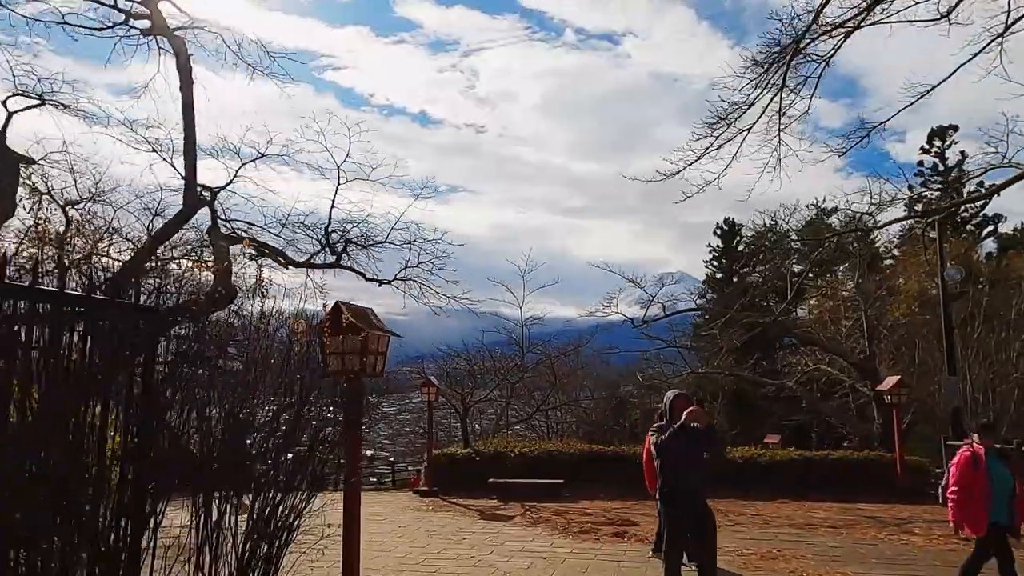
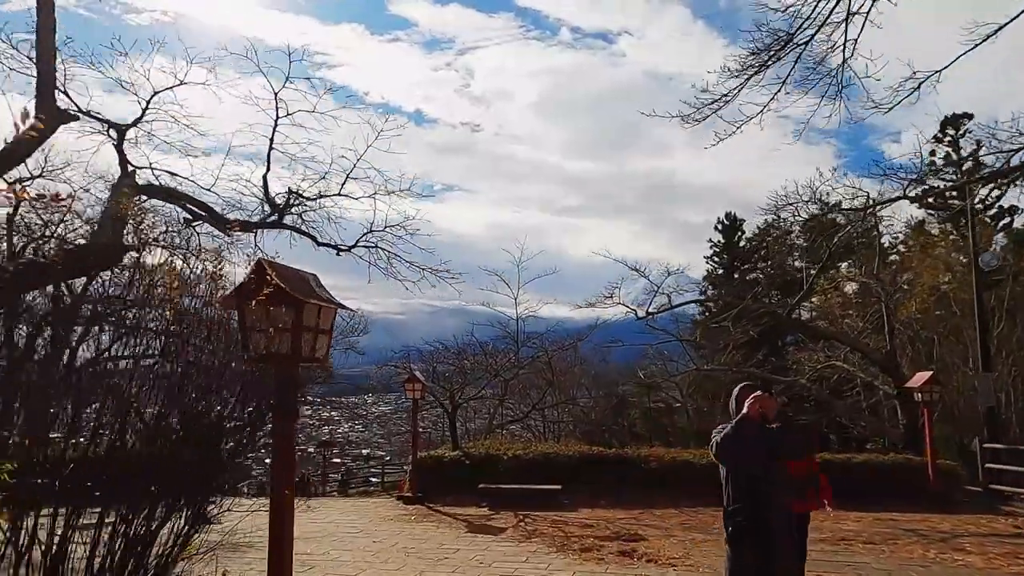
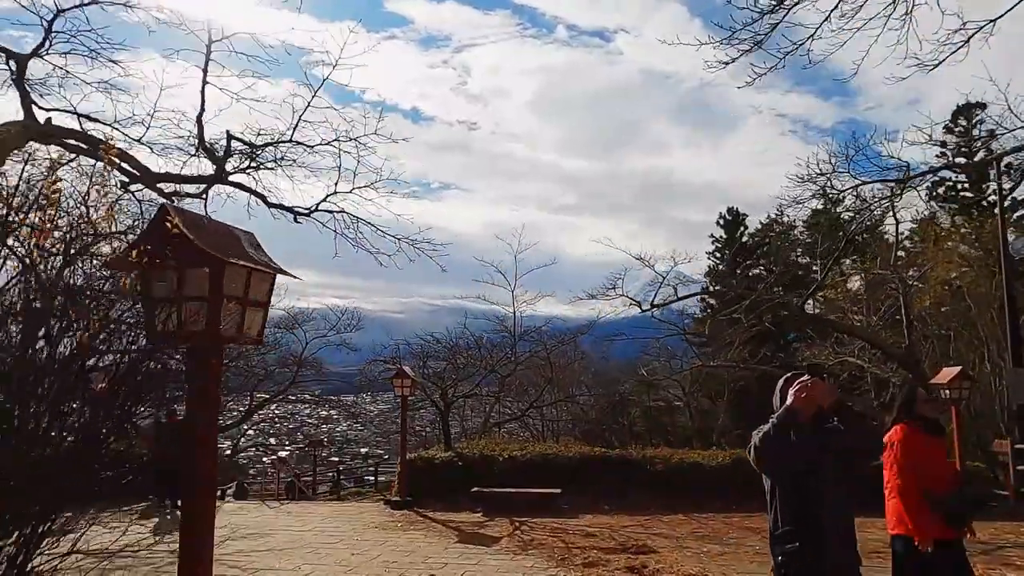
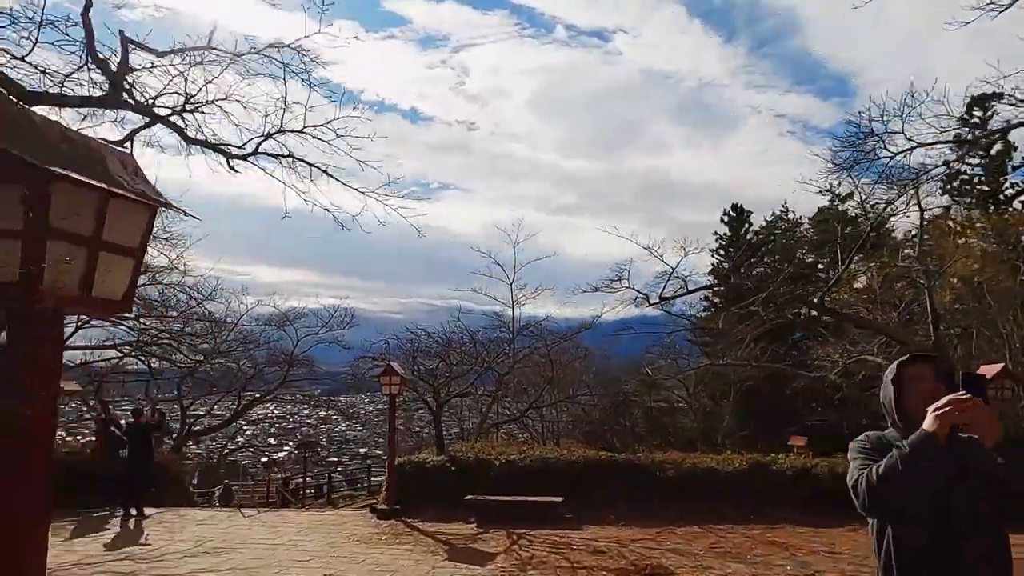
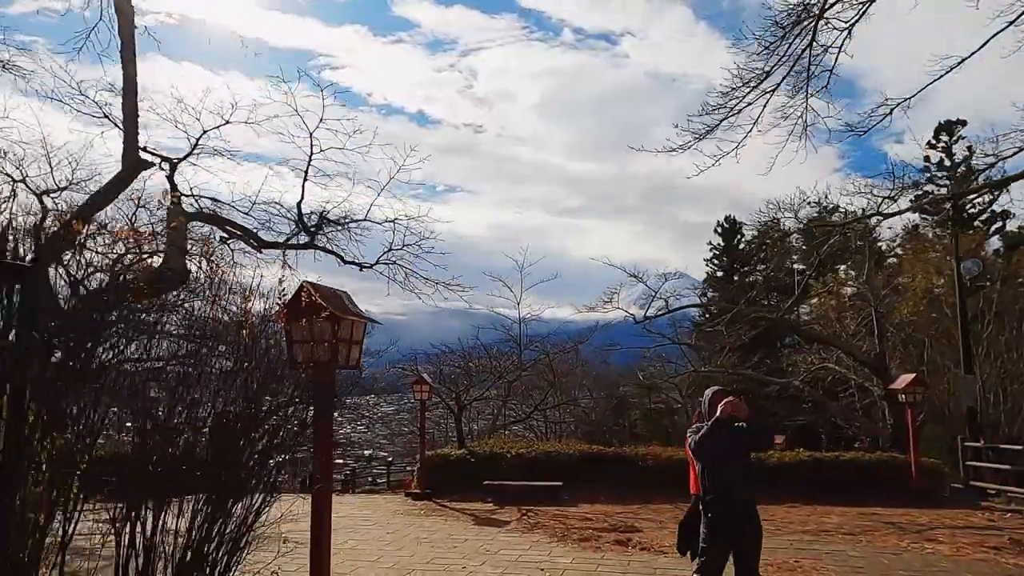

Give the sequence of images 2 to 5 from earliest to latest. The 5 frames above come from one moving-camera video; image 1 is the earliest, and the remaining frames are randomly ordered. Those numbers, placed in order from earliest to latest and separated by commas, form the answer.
5, 2, 3, 4
